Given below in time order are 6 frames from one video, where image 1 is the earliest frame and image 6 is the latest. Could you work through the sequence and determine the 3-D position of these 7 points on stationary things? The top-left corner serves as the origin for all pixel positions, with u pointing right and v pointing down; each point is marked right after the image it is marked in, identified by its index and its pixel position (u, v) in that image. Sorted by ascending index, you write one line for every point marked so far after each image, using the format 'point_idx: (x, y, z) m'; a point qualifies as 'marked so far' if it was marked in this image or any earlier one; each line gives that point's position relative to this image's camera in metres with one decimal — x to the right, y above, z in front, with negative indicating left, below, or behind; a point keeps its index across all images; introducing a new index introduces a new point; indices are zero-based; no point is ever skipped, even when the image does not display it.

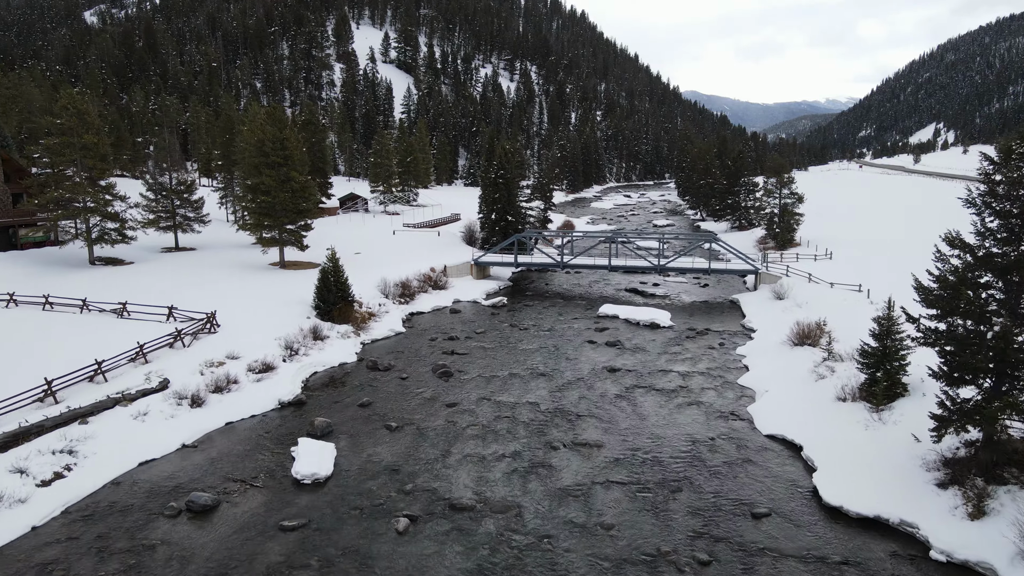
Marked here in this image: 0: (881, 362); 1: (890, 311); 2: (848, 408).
0: (+9.2, -1.8, +18.2) m
1: (+9.5, -0.6, +18.3) m
2: (+8.5, -3.0, +18.4) m
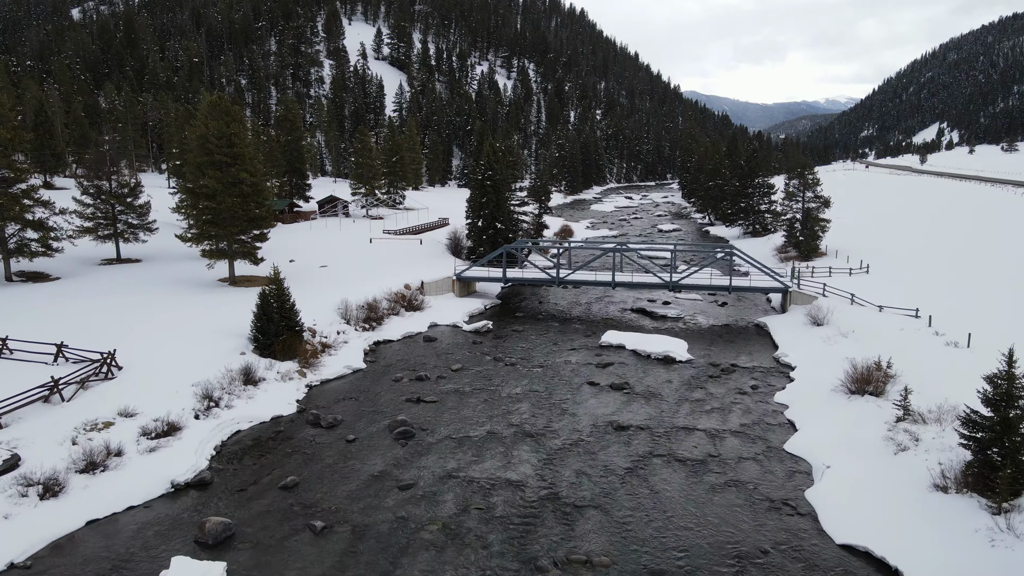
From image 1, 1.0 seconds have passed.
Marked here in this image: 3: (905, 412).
0: (+8.6, -2.7, +13.0) m
1: (+9.0, -1.4, +13.1) m
2: (+7.9, -3.9, +13.2) m
3: (+9.0, -2.8, +16.8) m
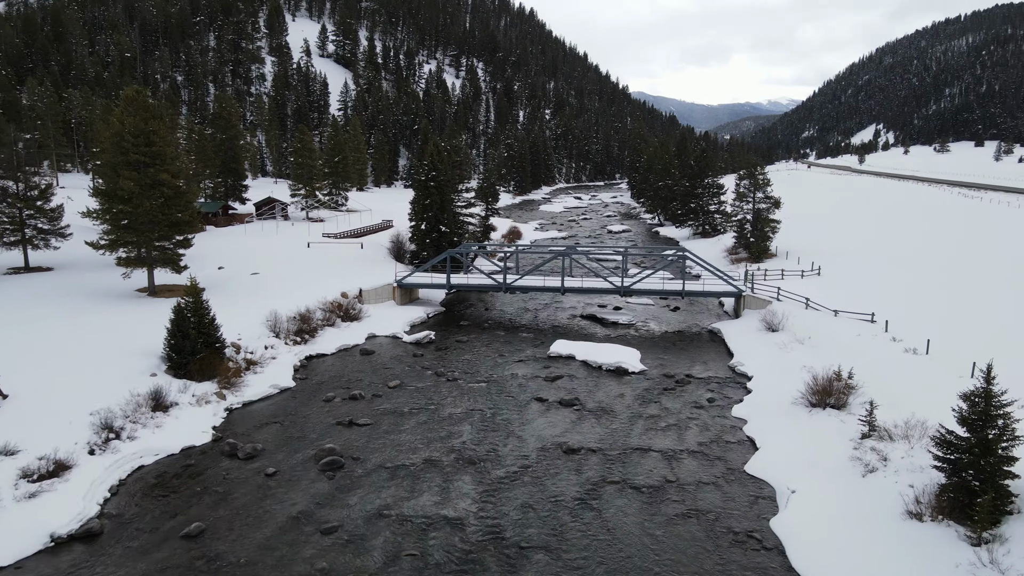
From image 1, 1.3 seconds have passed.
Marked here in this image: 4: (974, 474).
0: (+7.6, -2.9, +11.9) m
1: (+7.9, -1.6, +12.1) m
2: (+6.9, -4.1, +12.1) m
3: (+7.7, -3.0, +15.8) m
4: (+7.6, -3.1, +12.0) m
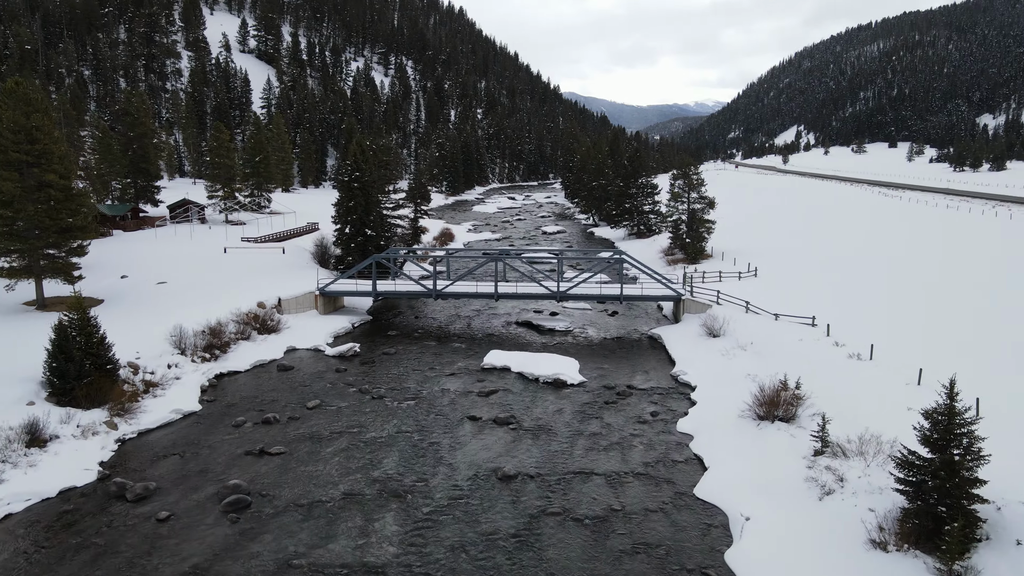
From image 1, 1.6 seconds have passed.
0: (+6.5, -3.0, +11.0) m
1: (+6.8, -1.8, +11.2) m
2: (+5.8, -4.2, +11.2) m
3: (+6.3, -3.2, +14.9) m
4: (+6.5, -3.2, +11.1) m
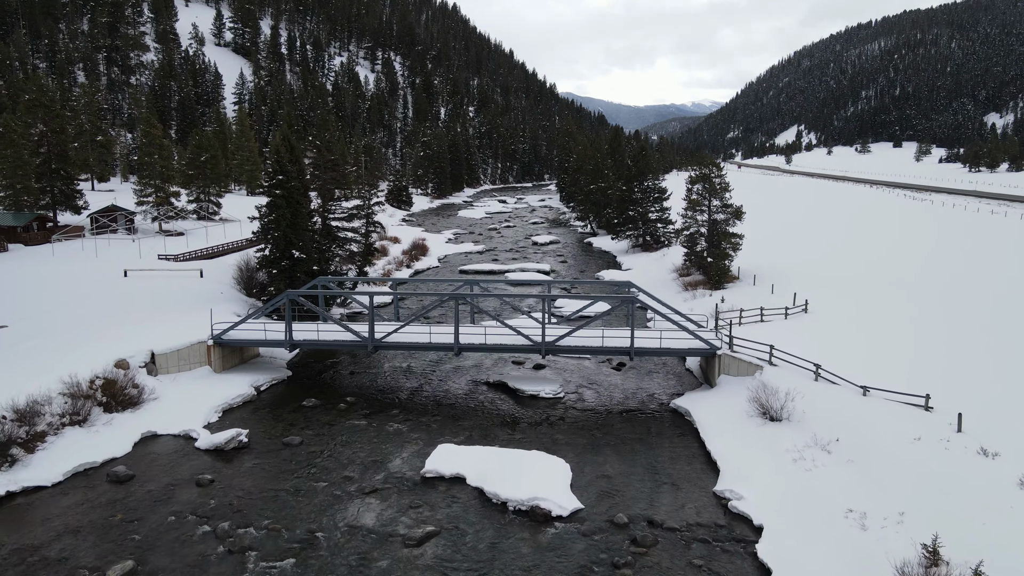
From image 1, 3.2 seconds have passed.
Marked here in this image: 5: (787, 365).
0: (+5.7, -4.4, +2.9) m
1: (+5.9, -3.1, +3.1) m
2: (+5.0, -5.6, +3.0) m
3: (+5.5, -4.5, +6.7) m
4: (+5.7, -4.6, +2.9) m
5: (+7.0, -2.0, +18.8) m
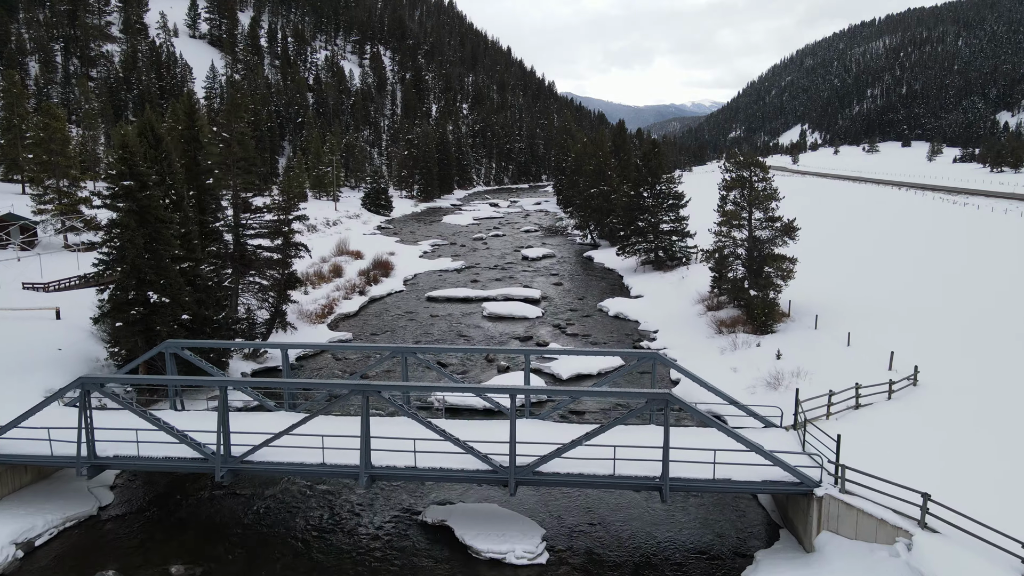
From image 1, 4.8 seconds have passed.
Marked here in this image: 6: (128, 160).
0: (+4.8, -5.8, -5.7) m
1: (+5.1, -4.6, -5.5) m
2: (+4.1, -7.0, -5.6) m
3: (+4.6, -6.0, -1.9) m
4: (+4.8, -6.0, -5.6) m
5: (+6.1, -3.4, +10.2) m
6: (-9.2, +3.1, +17.8) m
